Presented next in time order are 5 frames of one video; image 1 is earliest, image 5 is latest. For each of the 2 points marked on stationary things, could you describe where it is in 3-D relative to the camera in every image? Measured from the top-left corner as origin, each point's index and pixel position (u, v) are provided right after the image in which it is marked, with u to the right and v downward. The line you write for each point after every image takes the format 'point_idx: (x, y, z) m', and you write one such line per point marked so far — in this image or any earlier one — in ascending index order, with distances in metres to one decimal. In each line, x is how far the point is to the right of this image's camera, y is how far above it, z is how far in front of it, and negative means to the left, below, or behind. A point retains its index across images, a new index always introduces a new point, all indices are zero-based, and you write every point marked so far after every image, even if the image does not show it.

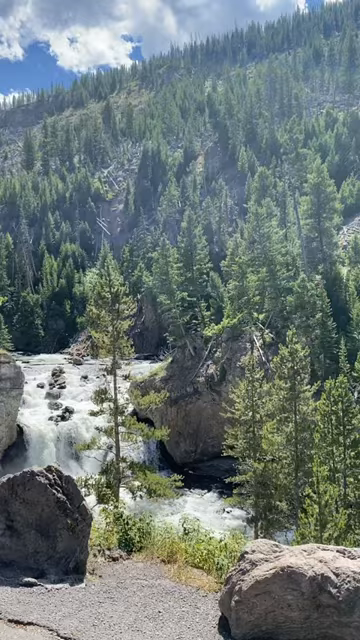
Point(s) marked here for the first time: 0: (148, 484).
0: (-1.1, -5.7, +19.8) m
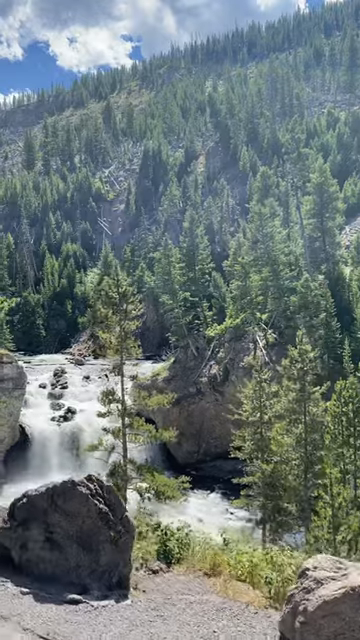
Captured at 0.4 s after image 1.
0: (-0.8, -5.7, +19.7) m
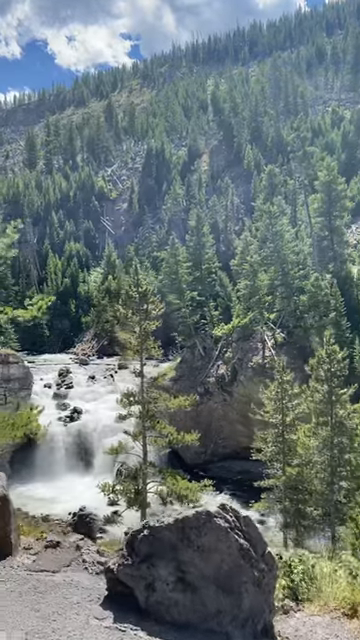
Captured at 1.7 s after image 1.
0: (-0.1, -5.7, +19.2) m
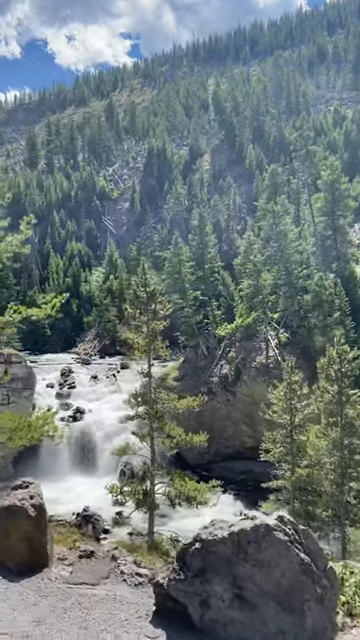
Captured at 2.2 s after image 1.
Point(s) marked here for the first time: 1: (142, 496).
0: (+0.2, -5.7, +19.1) m
1: (-1.3, -5.9, +19.3) m
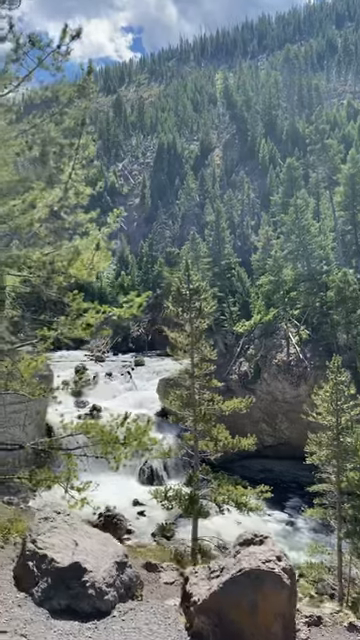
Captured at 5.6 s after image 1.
0: (+1.7, -5.6, +18.3) m
1: (+0.2, -5.9, +18.6) m
